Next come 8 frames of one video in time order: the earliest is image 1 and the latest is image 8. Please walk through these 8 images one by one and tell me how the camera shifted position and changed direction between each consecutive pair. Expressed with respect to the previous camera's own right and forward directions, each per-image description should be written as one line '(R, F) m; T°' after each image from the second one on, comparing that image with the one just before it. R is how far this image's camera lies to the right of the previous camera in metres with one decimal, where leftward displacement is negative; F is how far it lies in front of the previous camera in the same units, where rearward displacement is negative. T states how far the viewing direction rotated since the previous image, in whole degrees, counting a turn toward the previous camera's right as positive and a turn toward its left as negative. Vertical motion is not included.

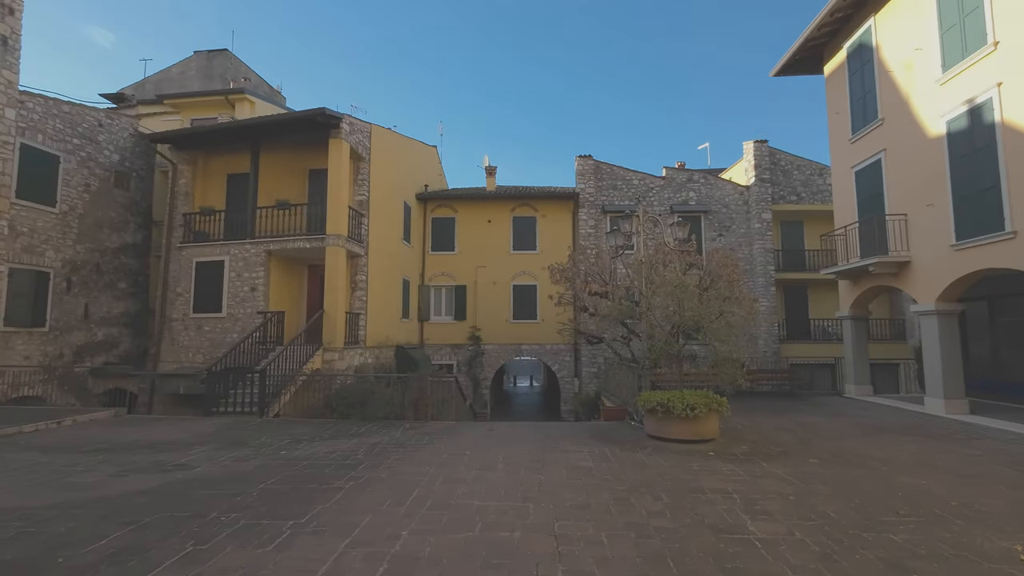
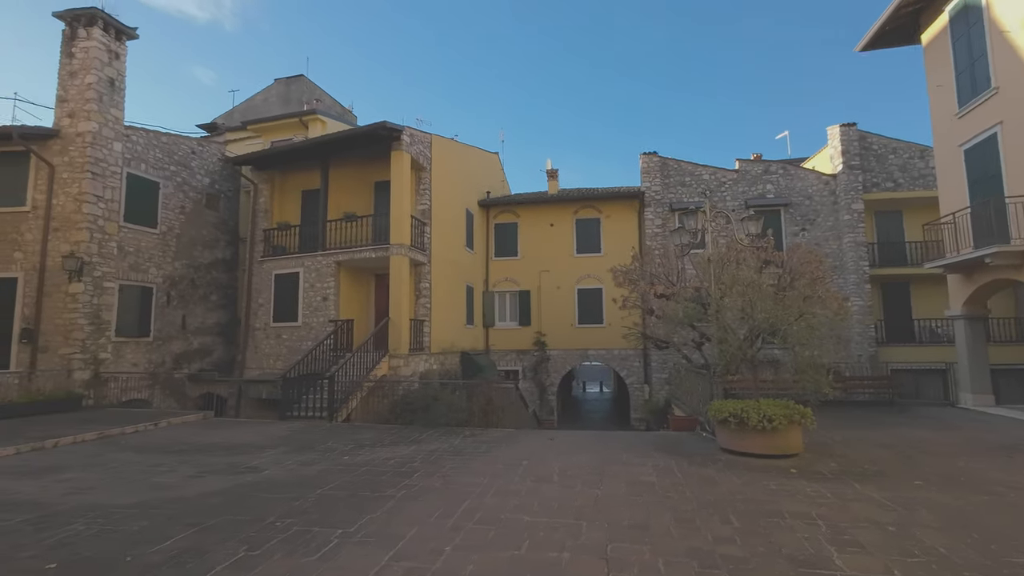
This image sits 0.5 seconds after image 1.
(+0.2, +0.2) m; -8°
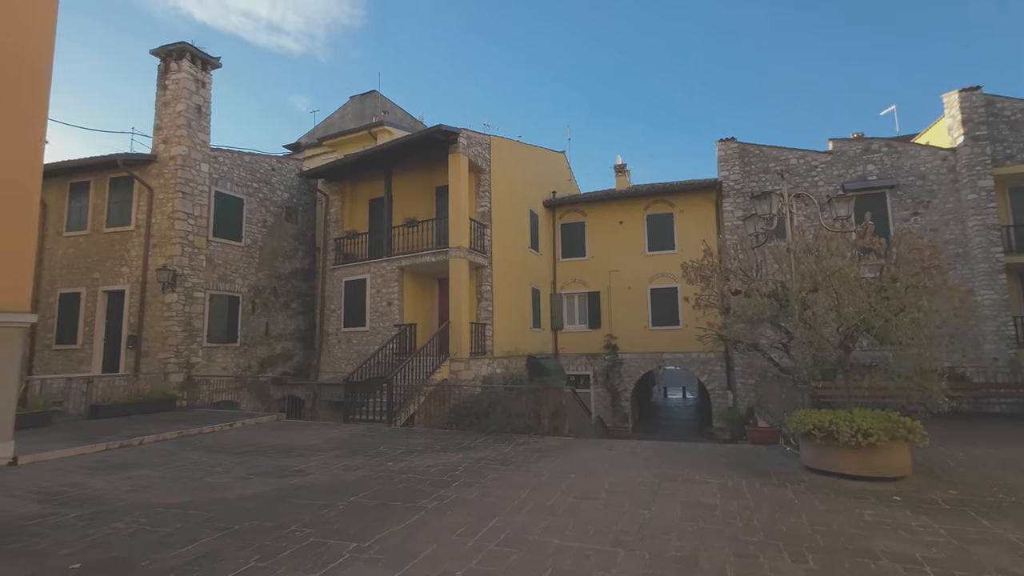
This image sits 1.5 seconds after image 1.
(+0.5, +0.5) m; -9°
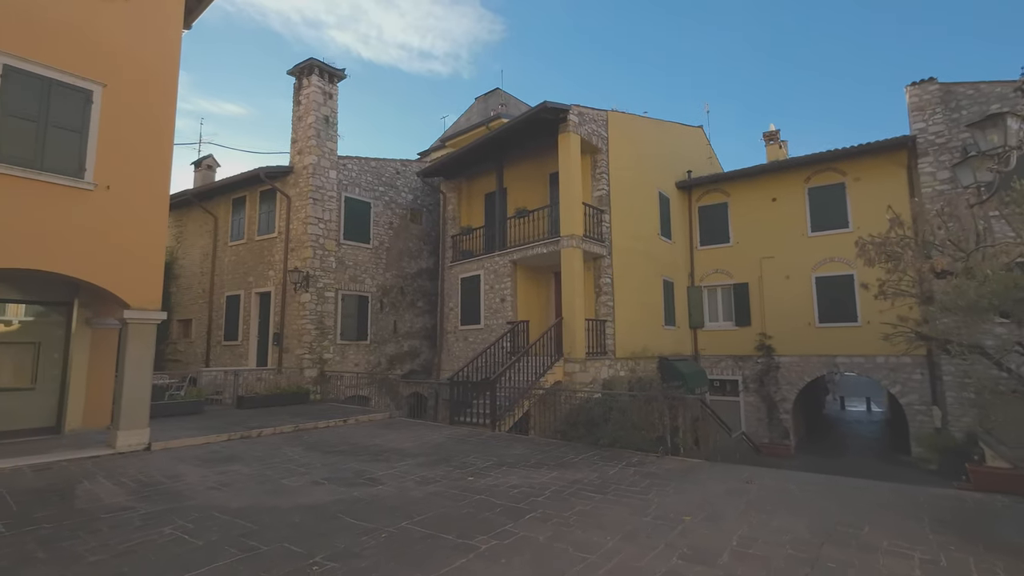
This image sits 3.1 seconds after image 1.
(+0.5, +1.2) m; -17°
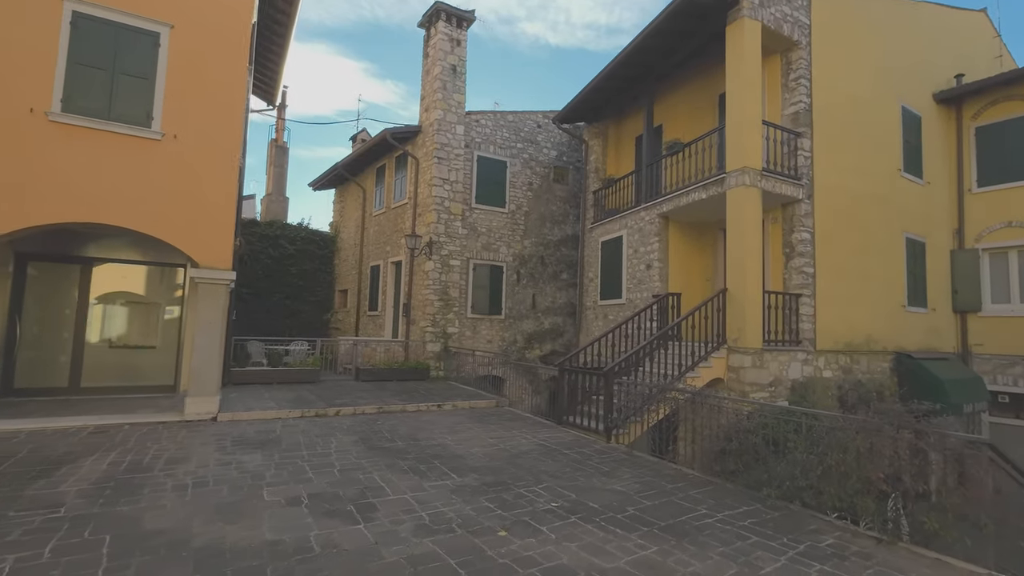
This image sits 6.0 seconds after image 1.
(+0.8, +2.6) m; -22°
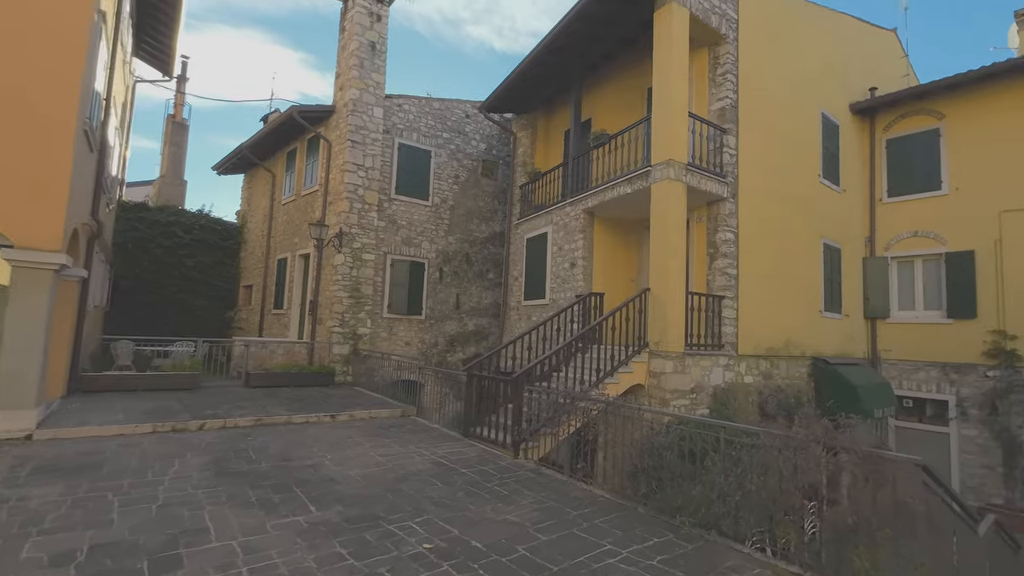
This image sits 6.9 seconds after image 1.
(+0.5, +0.8) m; +7°
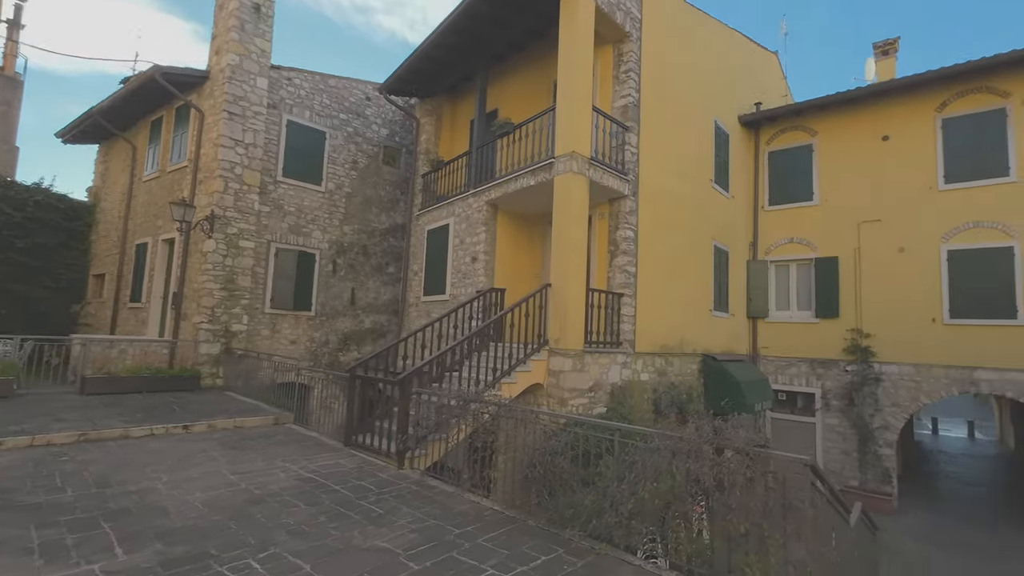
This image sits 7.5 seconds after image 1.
(+0.2, +0.5) m; +10°
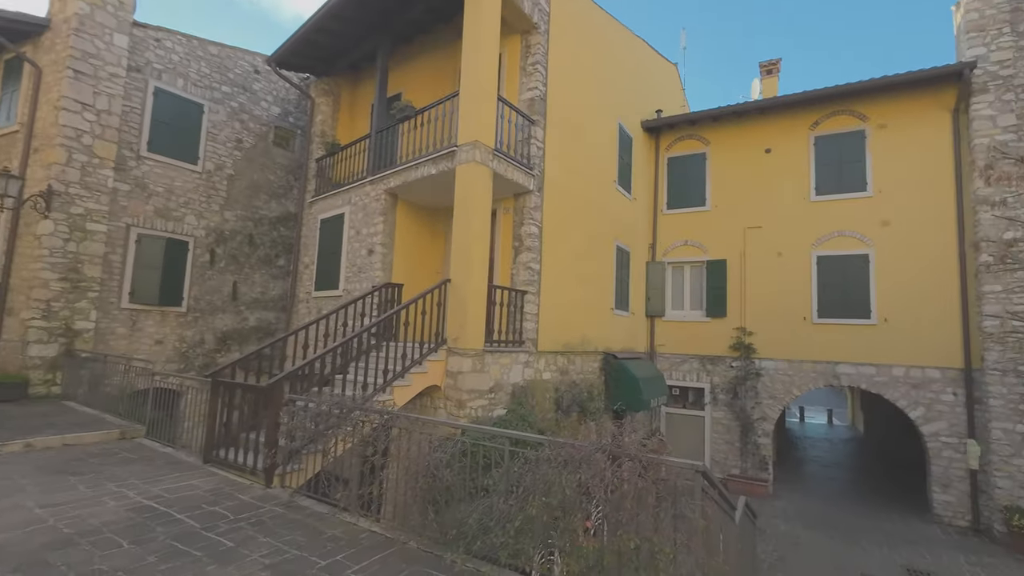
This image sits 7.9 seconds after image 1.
(+0.2, +0.3) m; +10°
